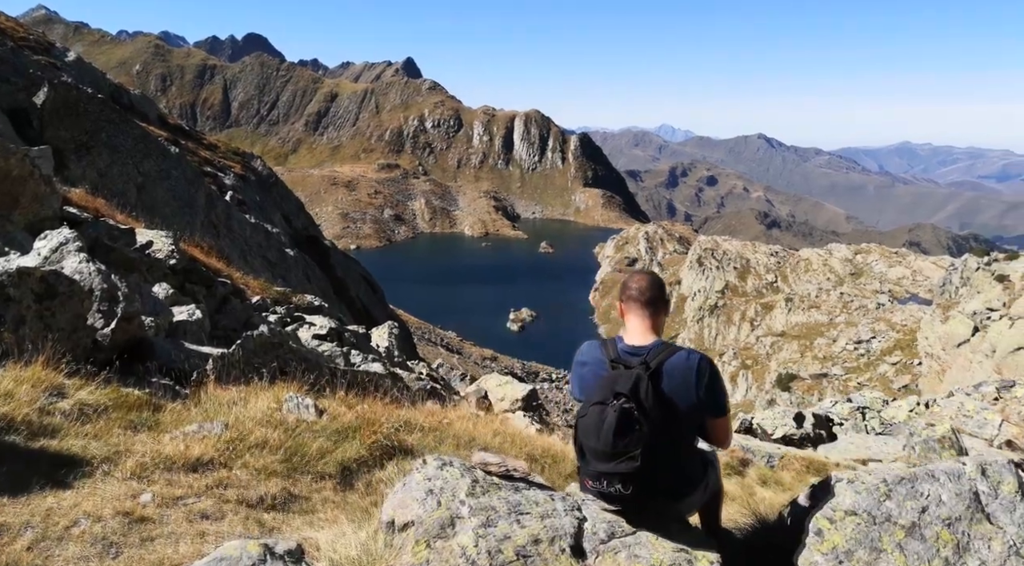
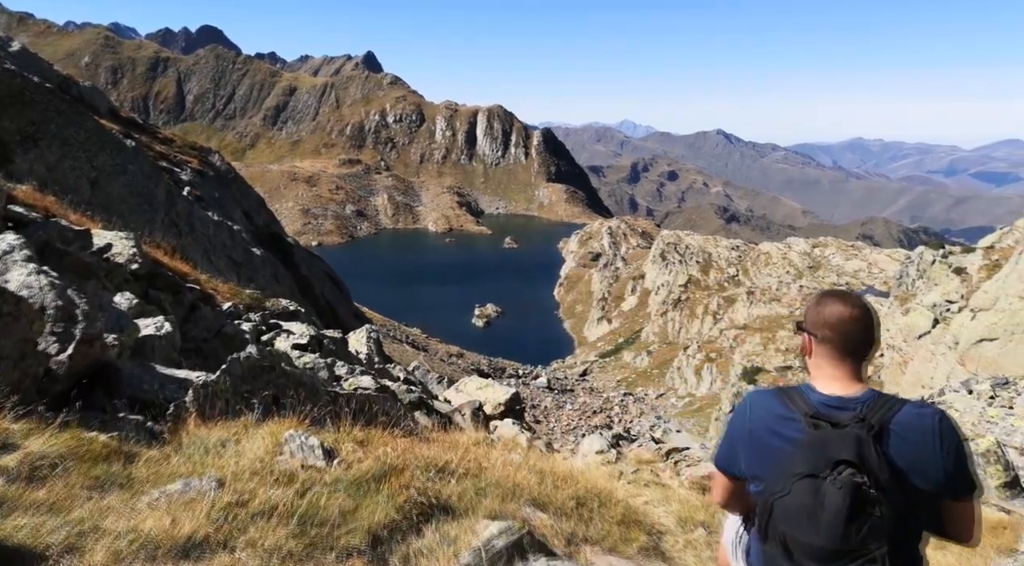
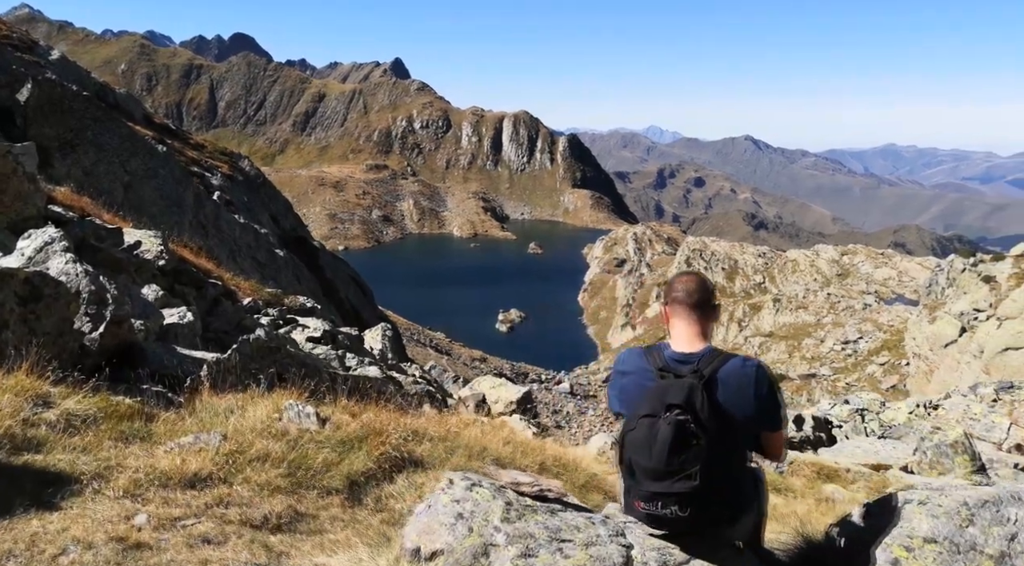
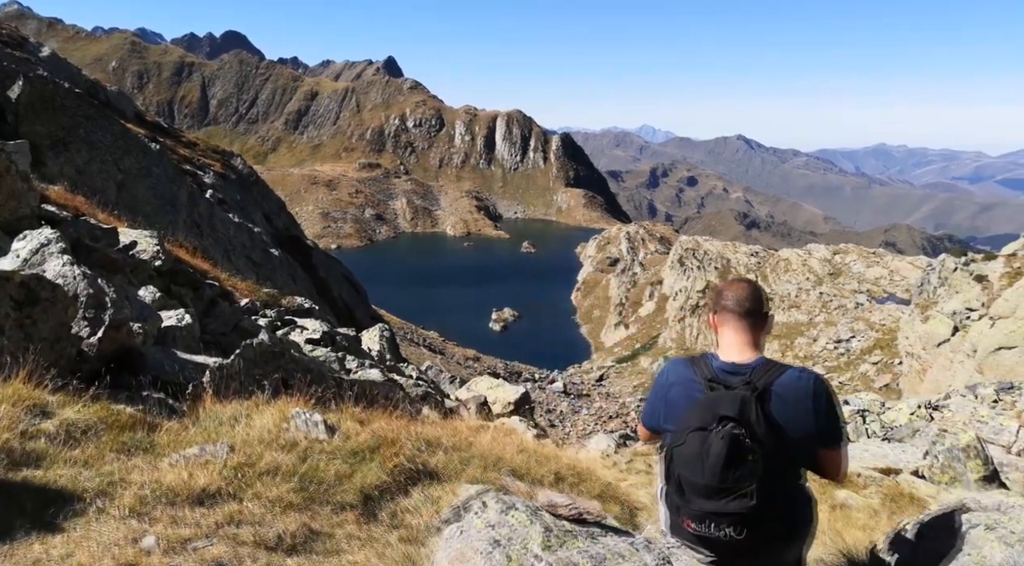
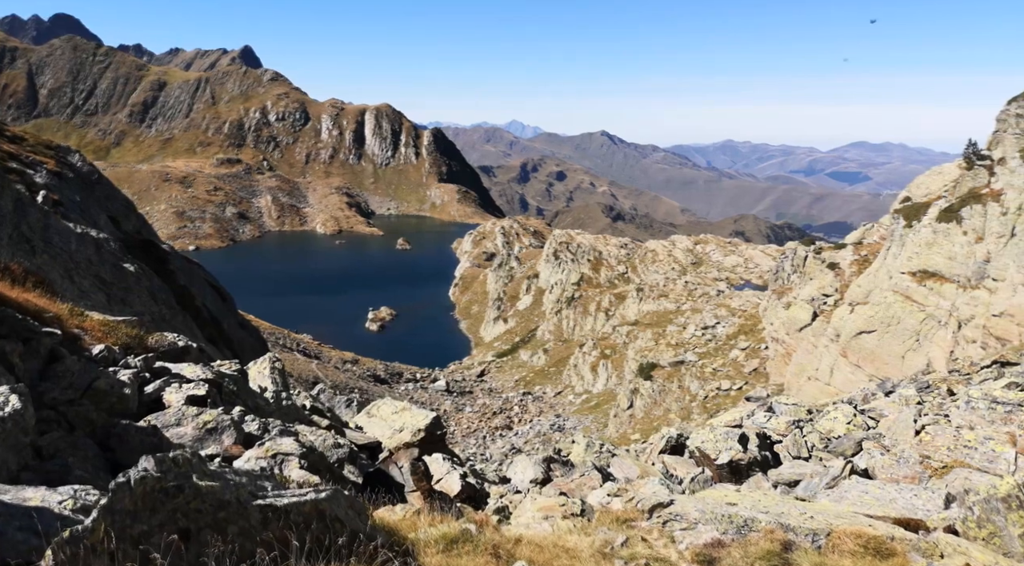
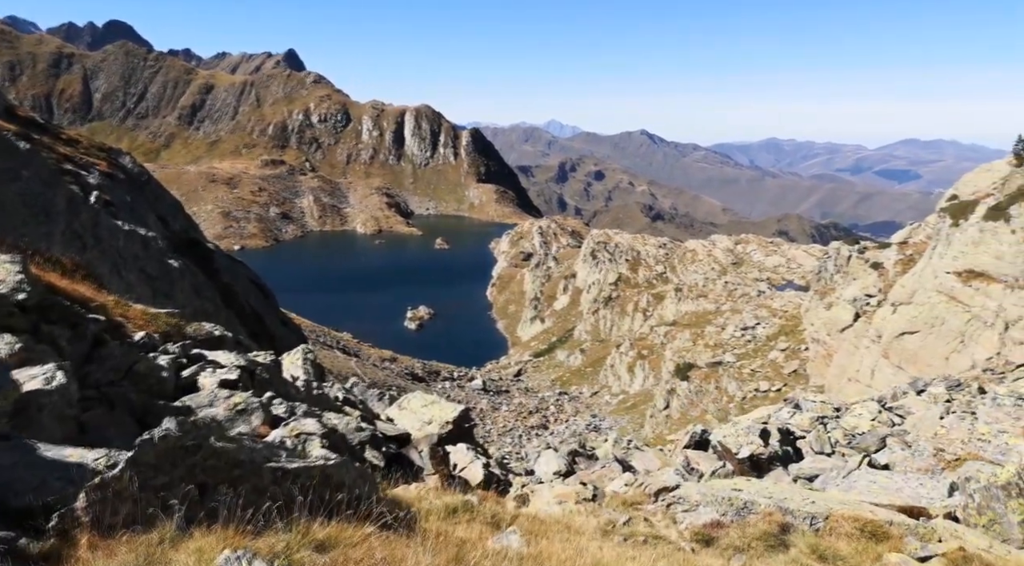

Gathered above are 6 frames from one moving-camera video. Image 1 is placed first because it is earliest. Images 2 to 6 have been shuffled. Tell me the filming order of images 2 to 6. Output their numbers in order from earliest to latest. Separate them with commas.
3, 4, 2, 6, 5
